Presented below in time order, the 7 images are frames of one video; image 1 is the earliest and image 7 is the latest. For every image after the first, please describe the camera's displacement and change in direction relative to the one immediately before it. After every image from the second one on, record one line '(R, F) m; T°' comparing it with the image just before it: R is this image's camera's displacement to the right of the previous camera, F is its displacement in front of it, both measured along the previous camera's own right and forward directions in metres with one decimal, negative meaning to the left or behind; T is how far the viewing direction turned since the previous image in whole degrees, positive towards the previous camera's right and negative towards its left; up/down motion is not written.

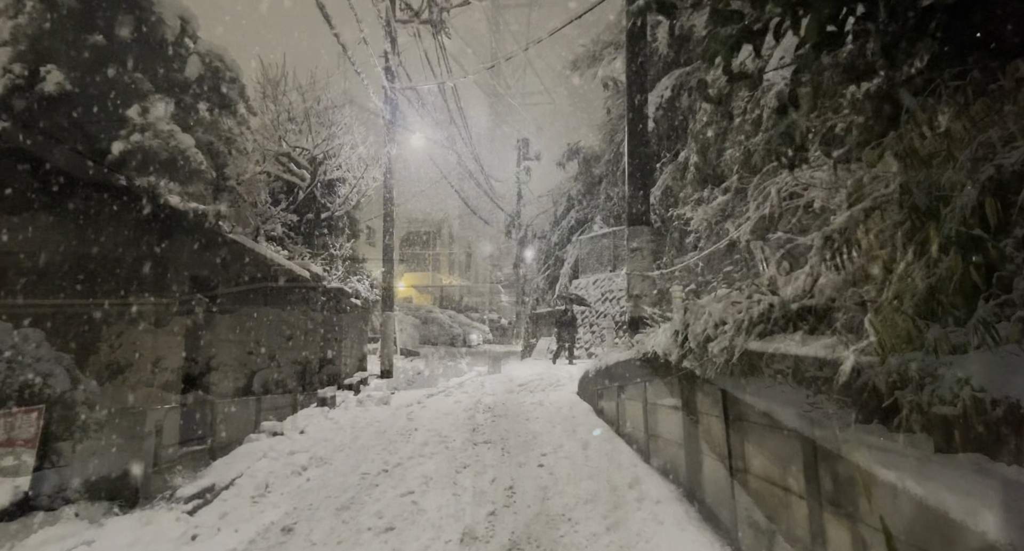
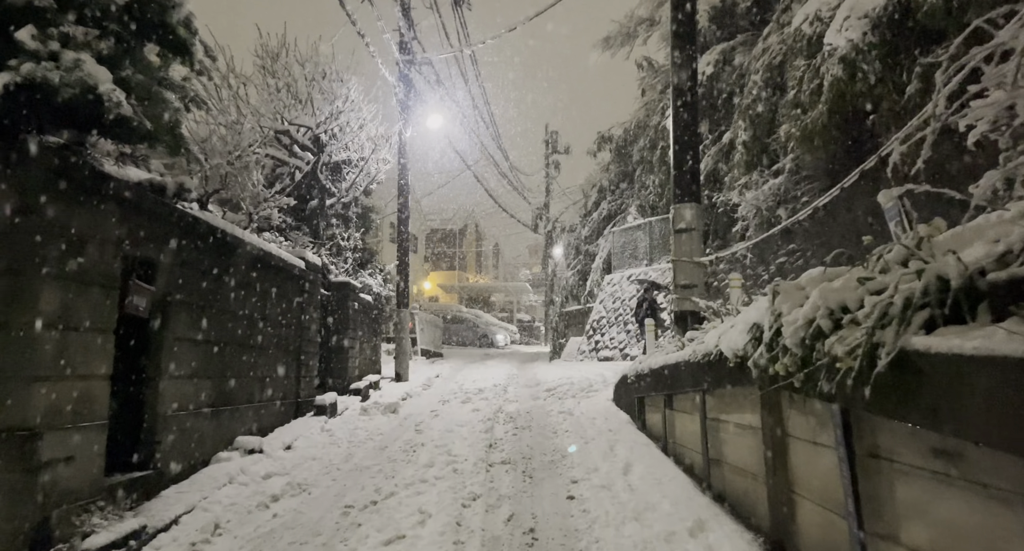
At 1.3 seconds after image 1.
(+0.1, +1.2) m; -3°
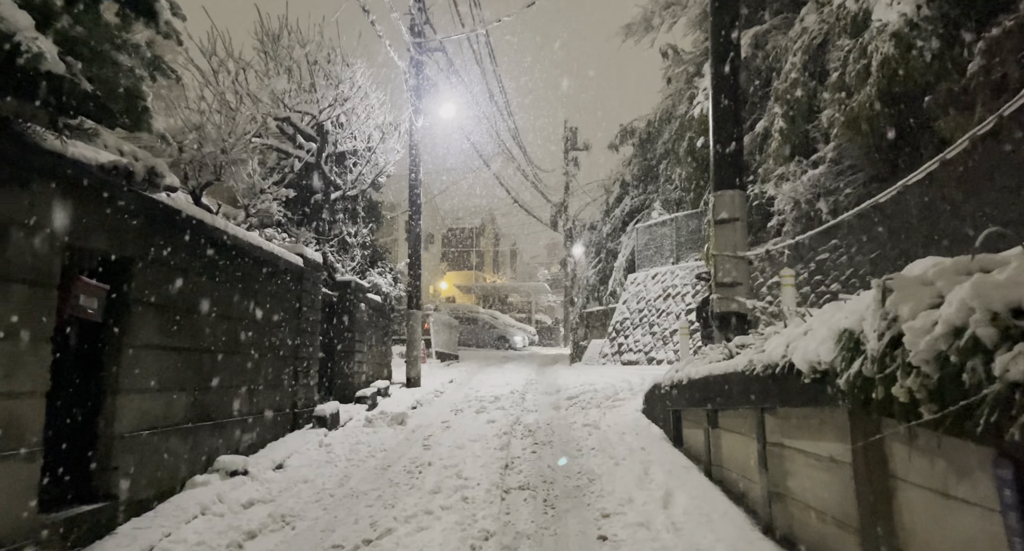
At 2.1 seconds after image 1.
(0.0, +0.7) m; -2°
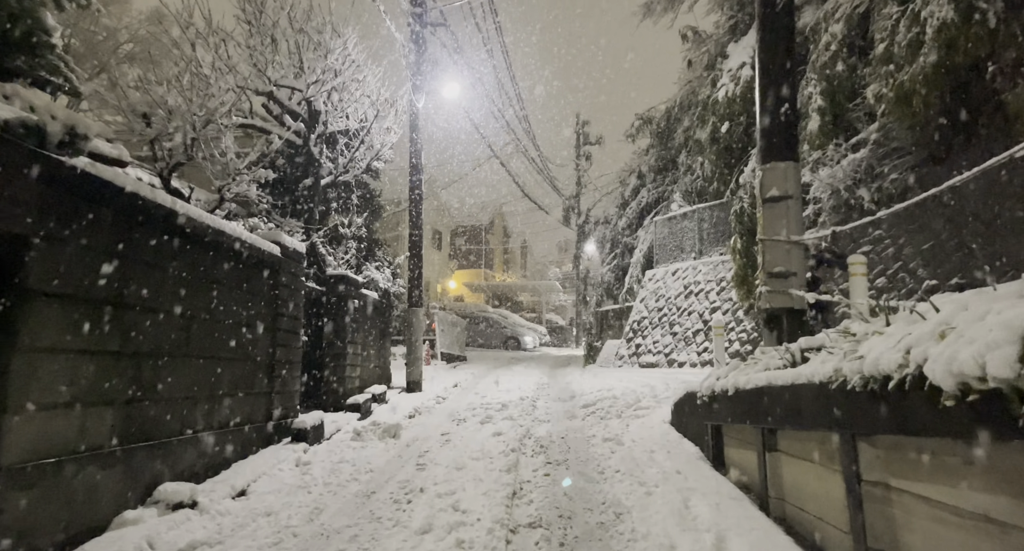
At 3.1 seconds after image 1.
(0.0, +0.9) m; -1°
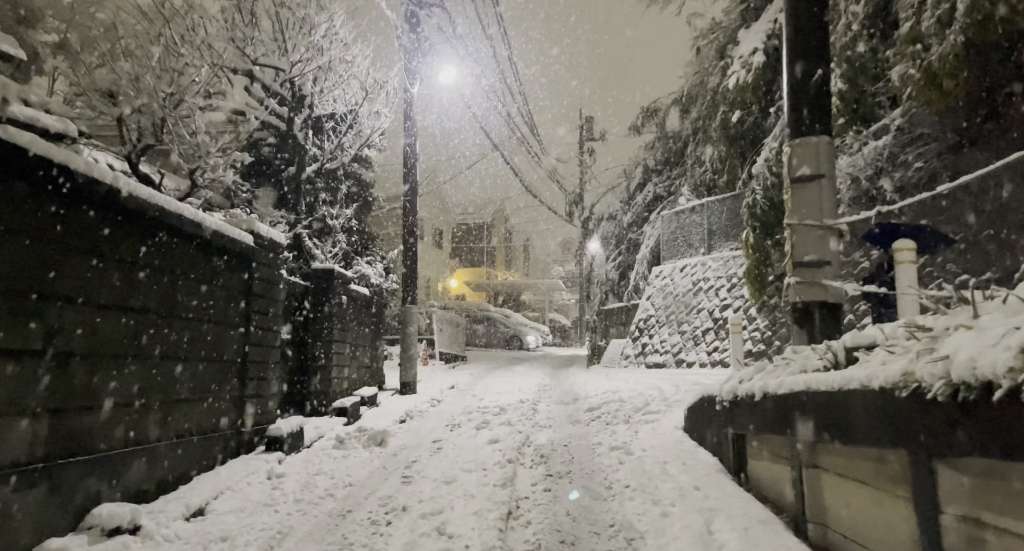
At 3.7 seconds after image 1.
(+0.1, +0.6) m; 0°
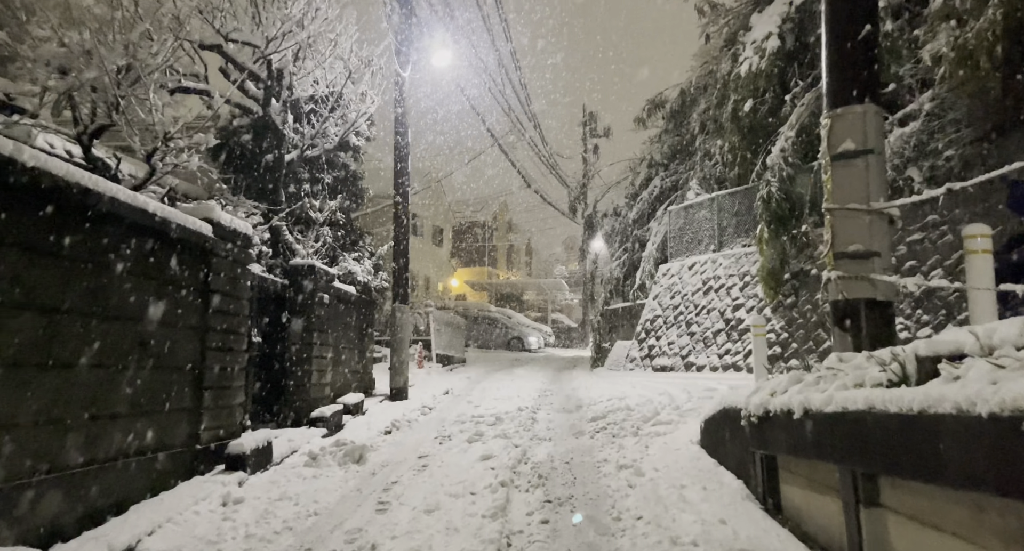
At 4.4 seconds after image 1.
(+0.1, +0.6) m; 0°
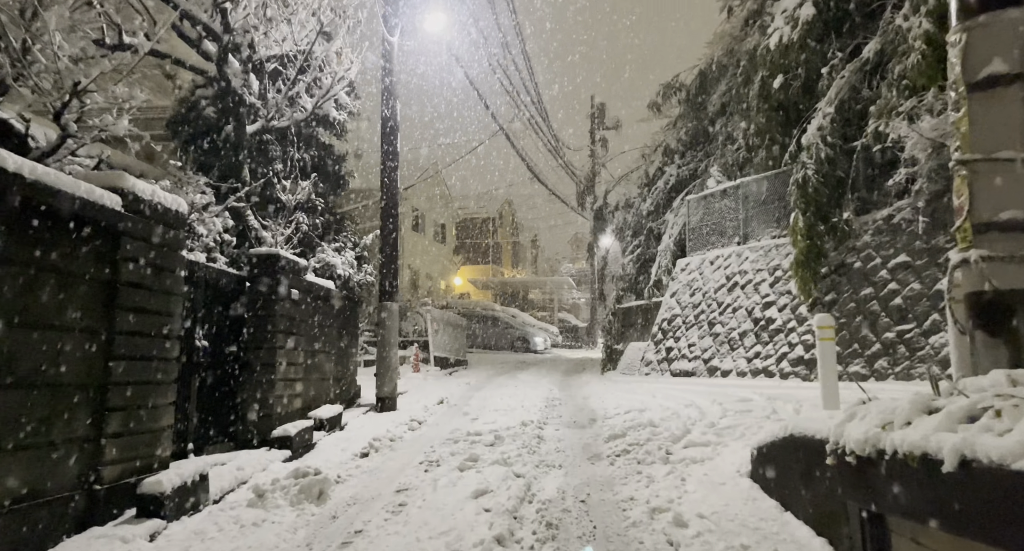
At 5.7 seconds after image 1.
(0.0, +1.1) m; -1°
